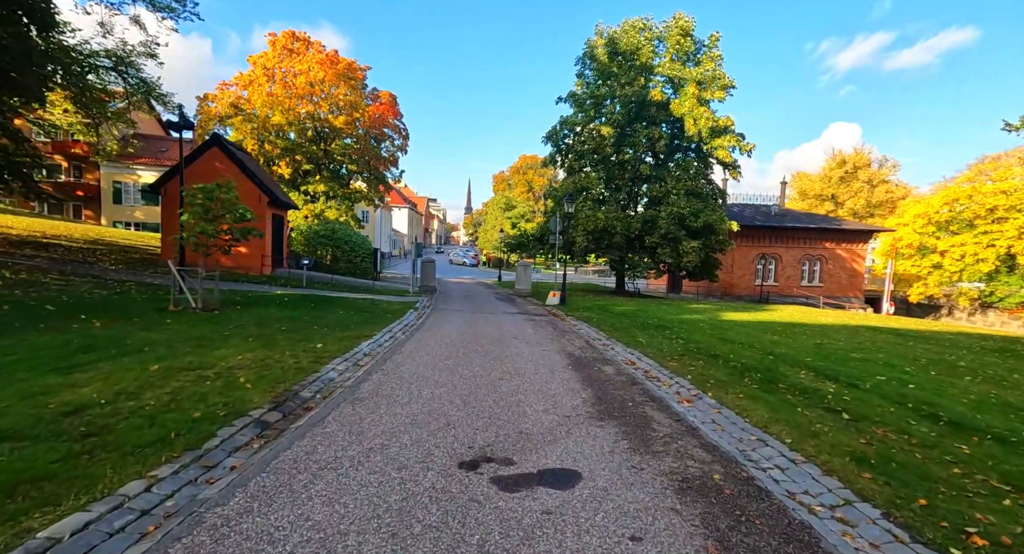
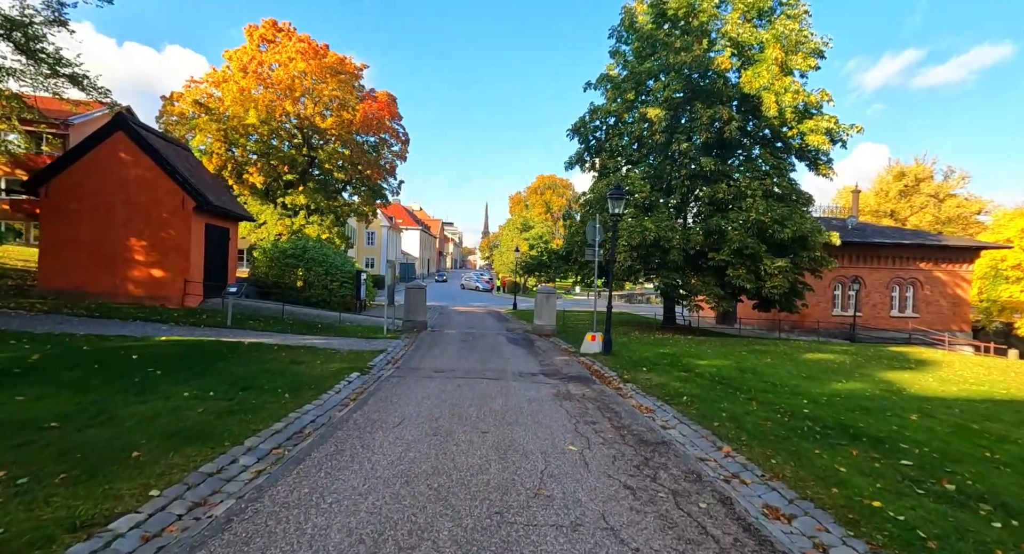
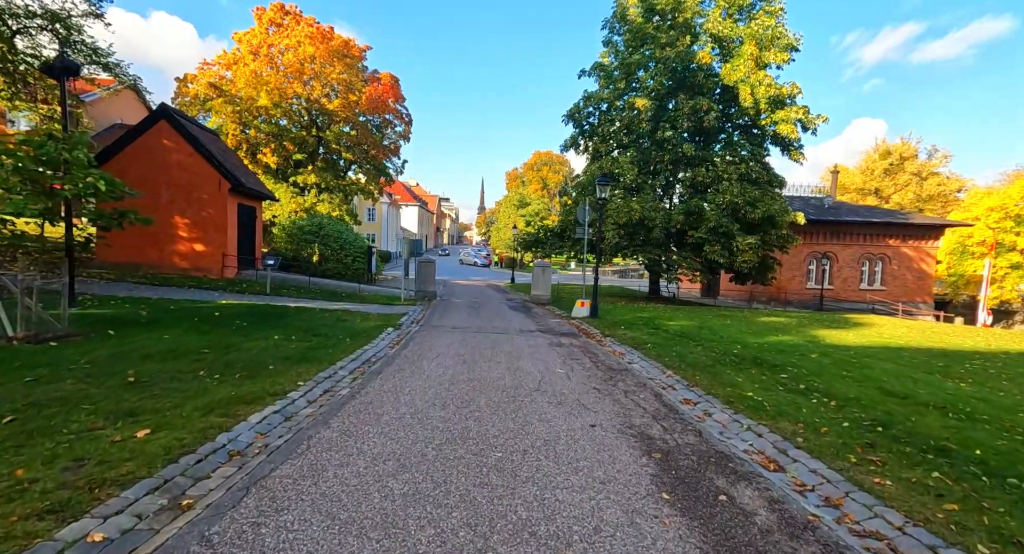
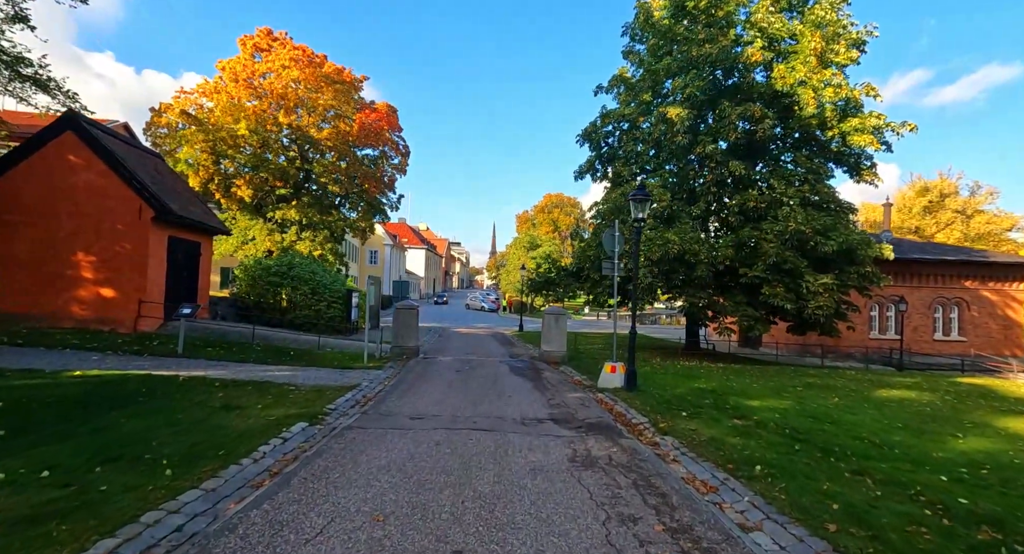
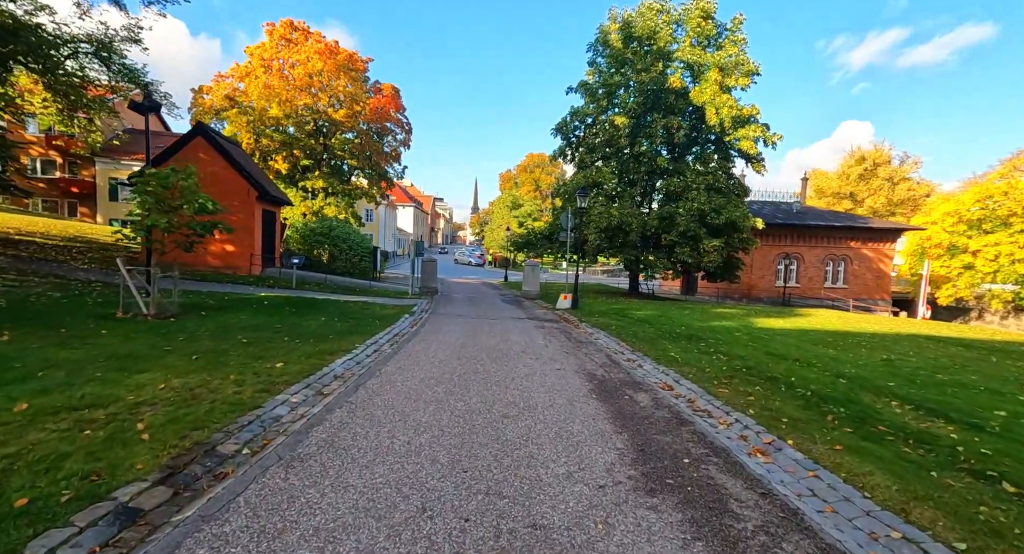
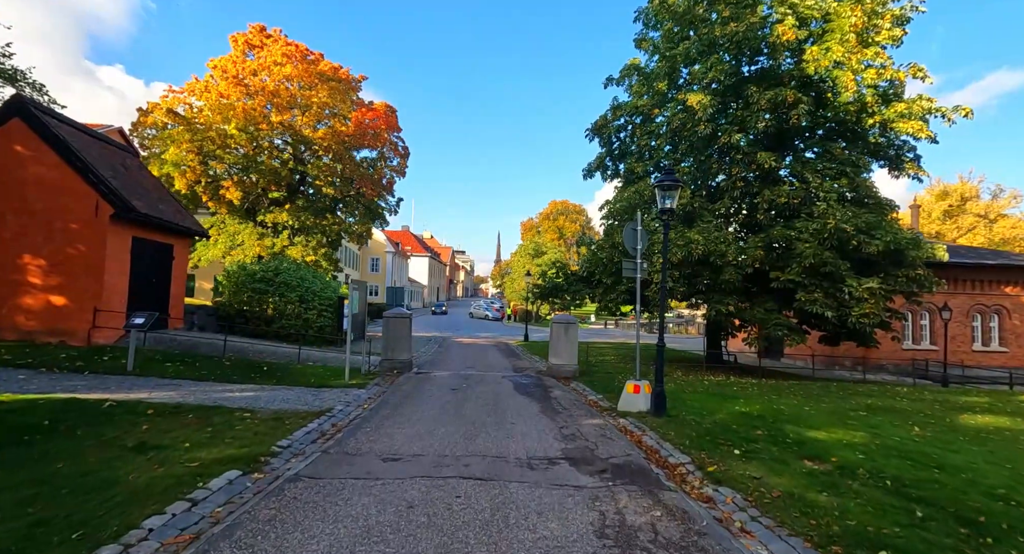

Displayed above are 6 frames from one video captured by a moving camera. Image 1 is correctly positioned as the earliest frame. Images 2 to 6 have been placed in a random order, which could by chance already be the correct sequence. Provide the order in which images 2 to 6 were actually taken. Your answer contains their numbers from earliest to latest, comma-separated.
5, 3, 2, 4, 6
